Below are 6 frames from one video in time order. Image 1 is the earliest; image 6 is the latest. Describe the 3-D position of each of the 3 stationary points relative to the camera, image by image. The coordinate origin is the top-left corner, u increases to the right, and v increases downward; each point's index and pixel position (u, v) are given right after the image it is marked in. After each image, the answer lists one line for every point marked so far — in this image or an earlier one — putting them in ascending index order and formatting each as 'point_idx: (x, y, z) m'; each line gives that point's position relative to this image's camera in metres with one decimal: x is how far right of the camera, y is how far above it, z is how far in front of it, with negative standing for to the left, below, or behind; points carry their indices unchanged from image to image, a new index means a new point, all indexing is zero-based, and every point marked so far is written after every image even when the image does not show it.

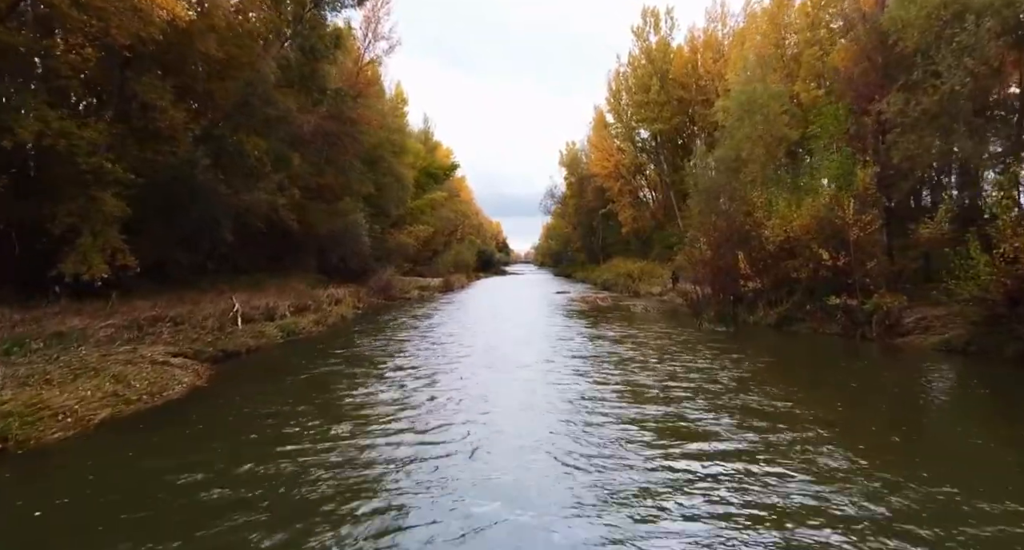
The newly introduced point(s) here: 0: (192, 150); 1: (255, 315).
0: (-8.1, +3.2, +16.6) m
1: (-7.4, -1.2, +18.7) m
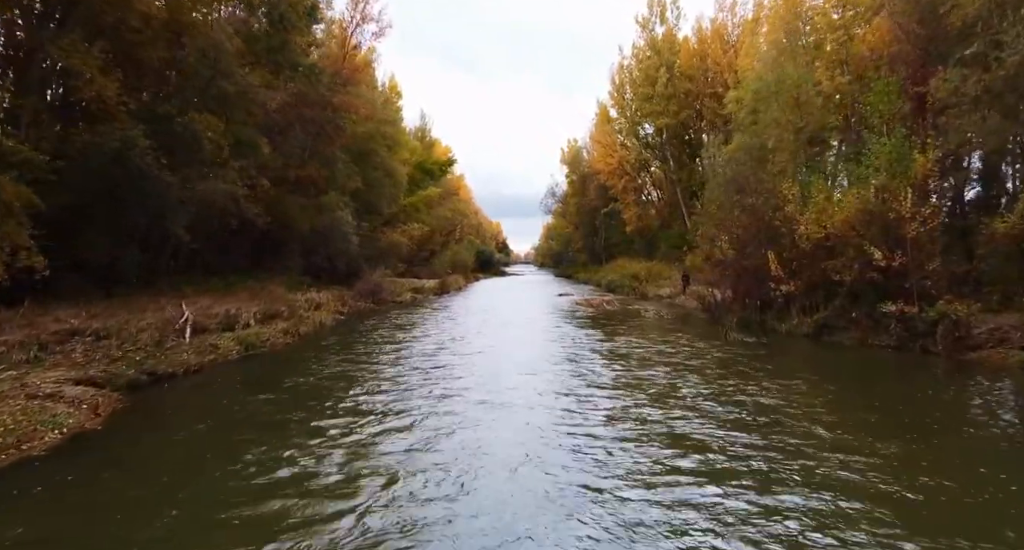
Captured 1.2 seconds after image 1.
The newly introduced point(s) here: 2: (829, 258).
0: (-8.2, +3.1, +13.9) m
1: (-7.4, -1.2, +16.0) m
2: (+9.4, +0.5, +19.1) m
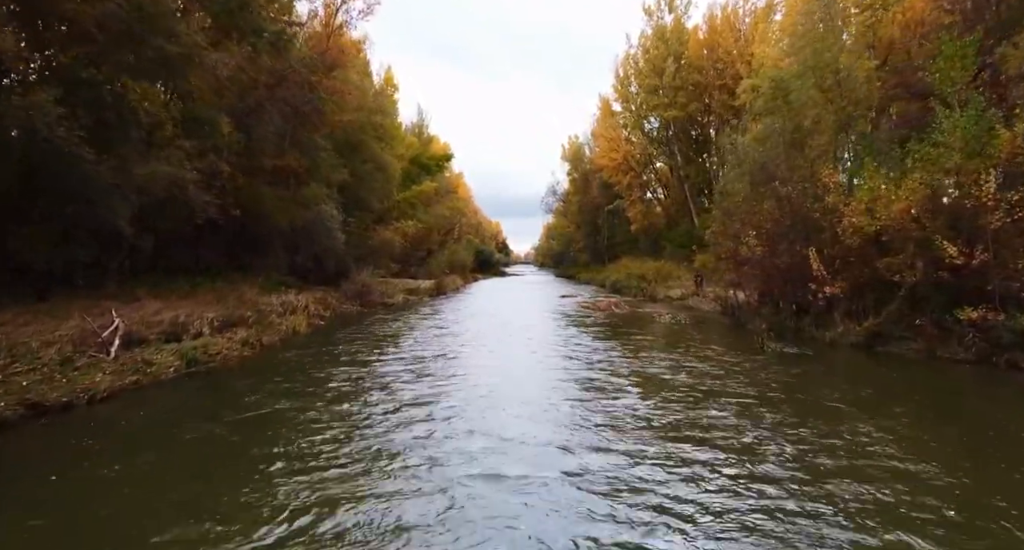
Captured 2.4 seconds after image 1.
0: (-8.2, +3.1, +11.2) m
1: (-7.4, -1.2, +13.3) m
2: (+9.4, +0.5, +16.4) m
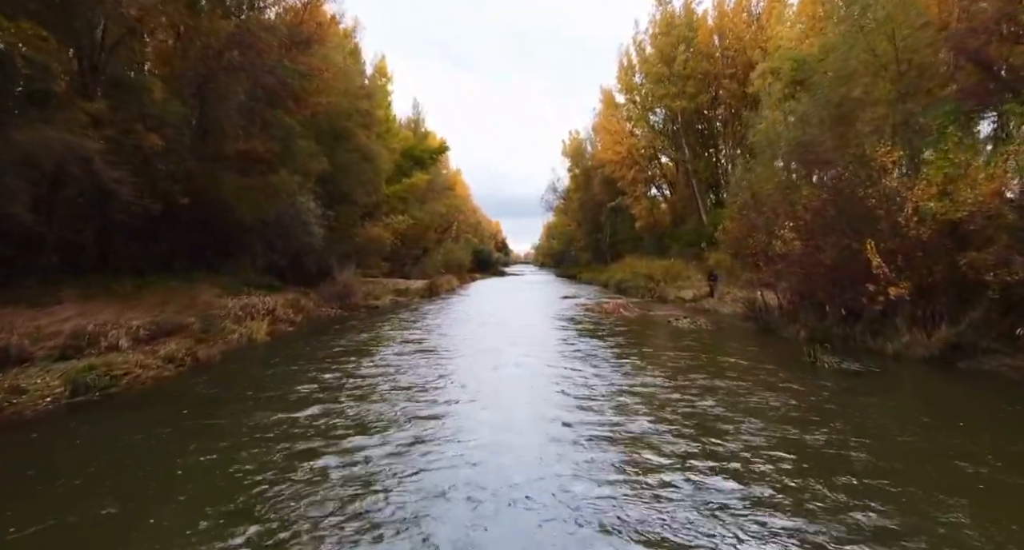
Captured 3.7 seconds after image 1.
0: (-8.3, +3.1, +8.2) m
1: (-7.5, -1.2, +10.3) m
2: (+9.3, +0.5, +13.4) m
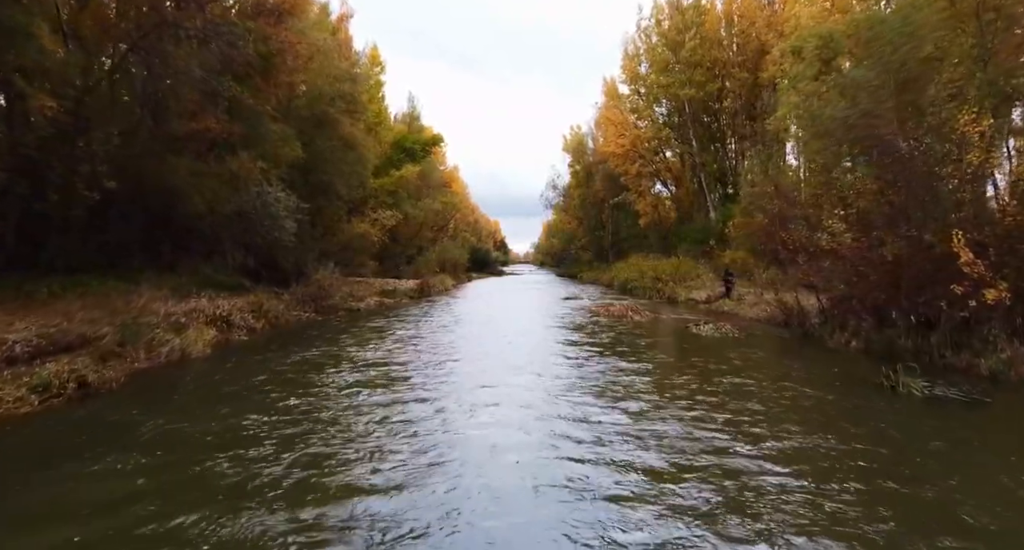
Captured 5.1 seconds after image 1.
0: (-8.4, +3.2, +5.1) m
1: (-7.6, -1.2, +7.3) m
2: (+9.1, +0.6, +10.4) m
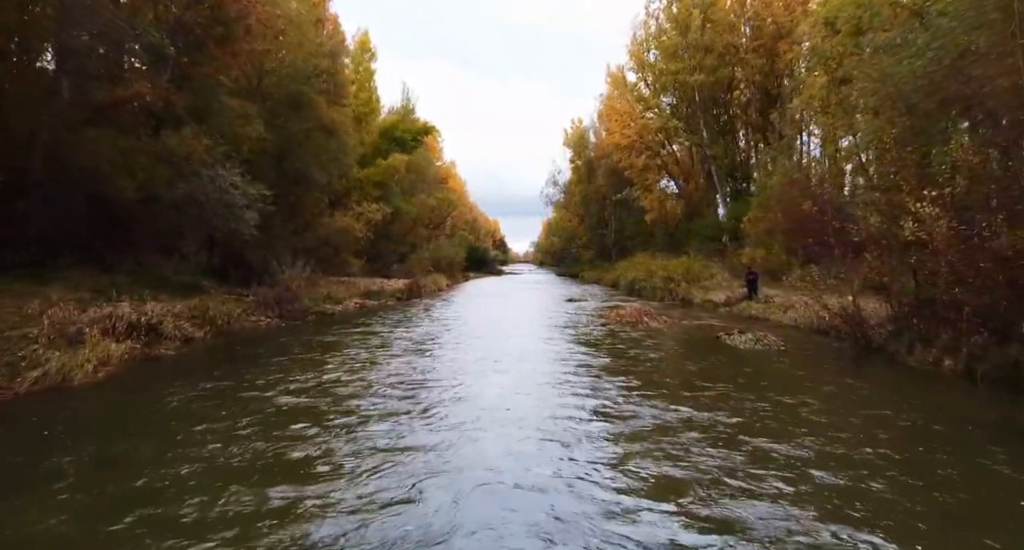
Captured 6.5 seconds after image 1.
0: (-8.5, +3.2, +1.7) m
1: (-7.7, -1.2, +3.8) m
2: (+9.1, +0.6, +7.0) m
